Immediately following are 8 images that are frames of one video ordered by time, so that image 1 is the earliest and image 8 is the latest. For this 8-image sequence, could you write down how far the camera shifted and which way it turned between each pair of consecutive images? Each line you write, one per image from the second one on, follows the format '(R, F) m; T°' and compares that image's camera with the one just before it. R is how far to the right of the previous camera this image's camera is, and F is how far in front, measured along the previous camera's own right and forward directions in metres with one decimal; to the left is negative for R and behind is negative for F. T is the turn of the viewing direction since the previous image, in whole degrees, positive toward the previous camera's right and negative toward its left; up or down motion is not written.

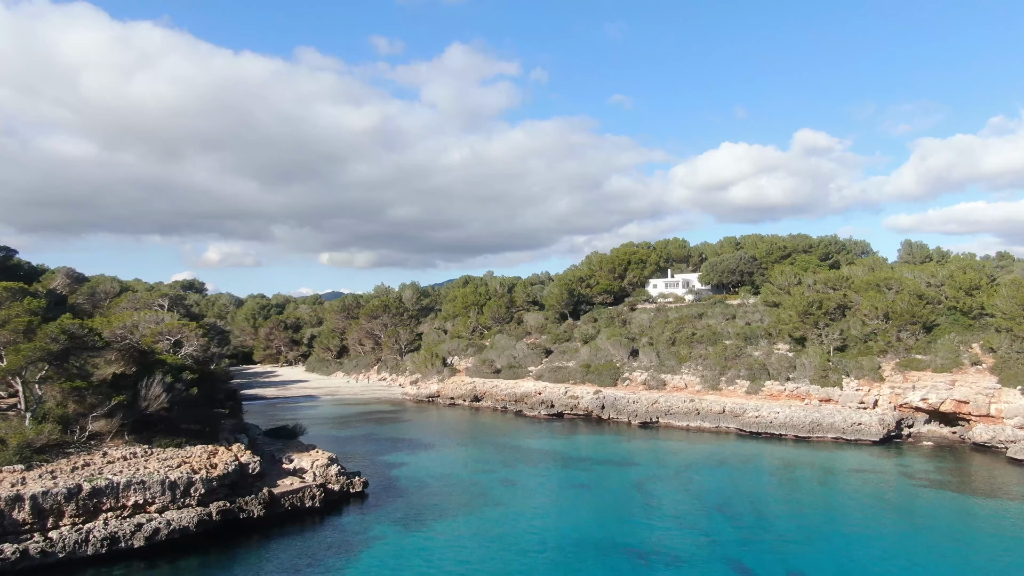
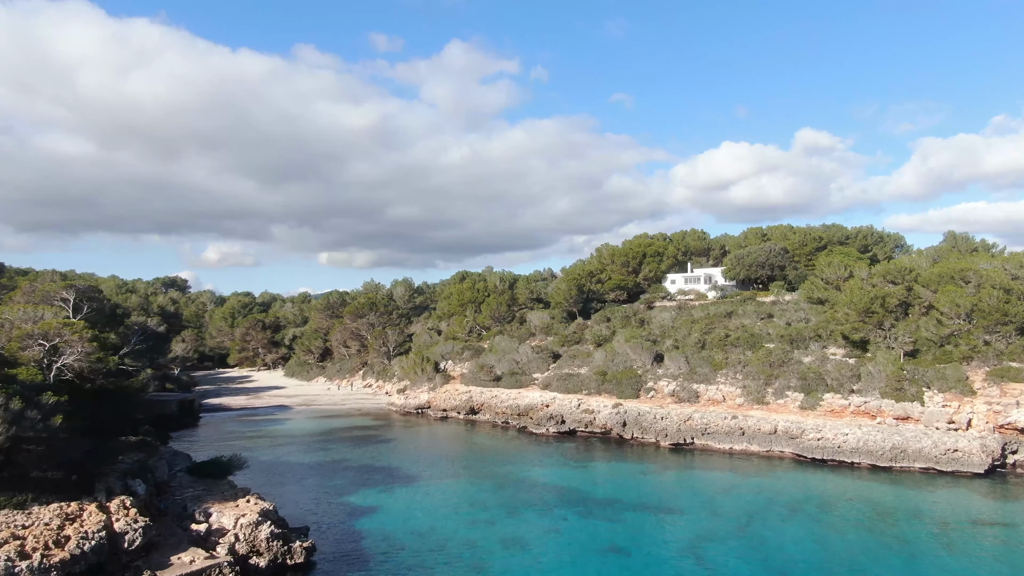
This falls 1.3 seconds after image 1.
(-0.2, +7.7) m; 0°
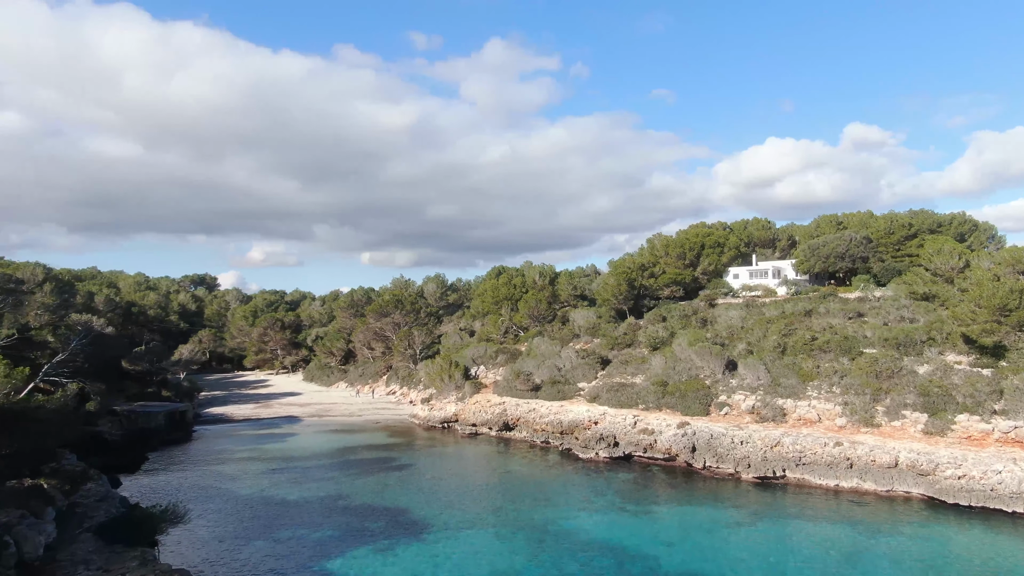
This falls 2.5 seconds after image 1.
(0.0, +7.2) m; -3°
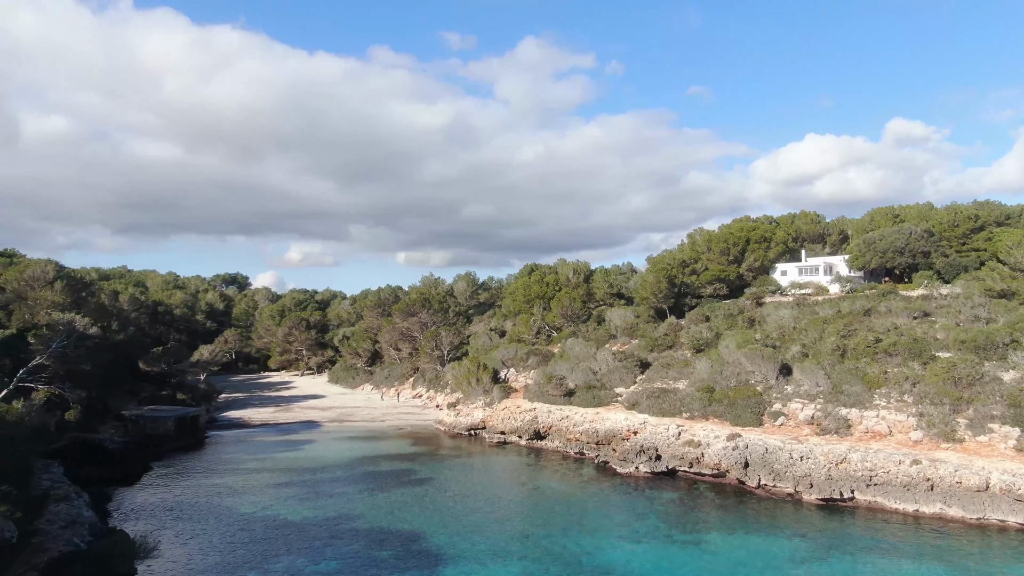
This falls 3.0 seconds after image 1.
(+0.2, +3.0) m; -3°
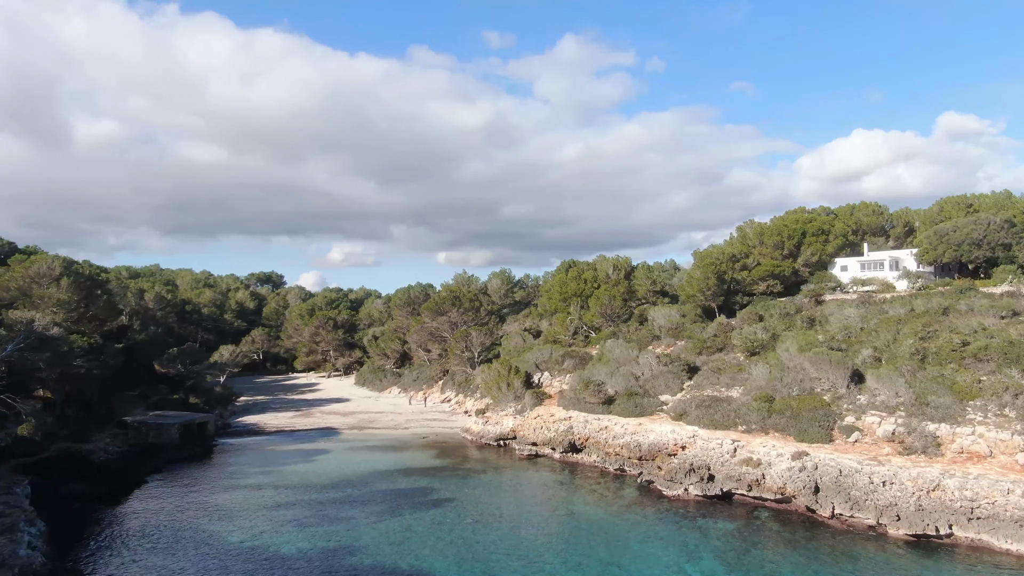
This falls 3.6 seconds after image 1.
(+0.3, +3.6) m; -3°
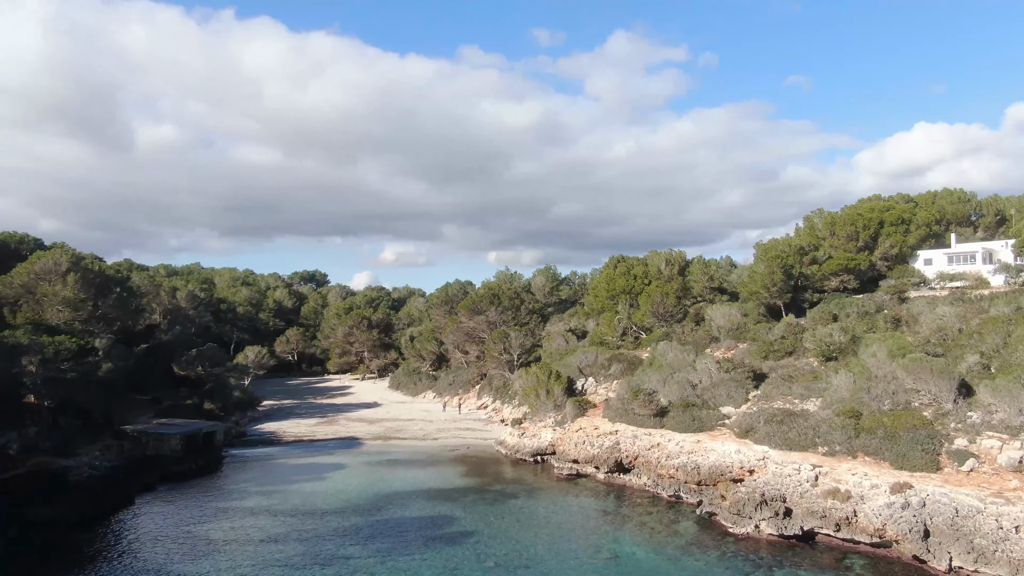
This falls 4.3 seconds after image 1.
(+0.5, +4.2) m; -4°
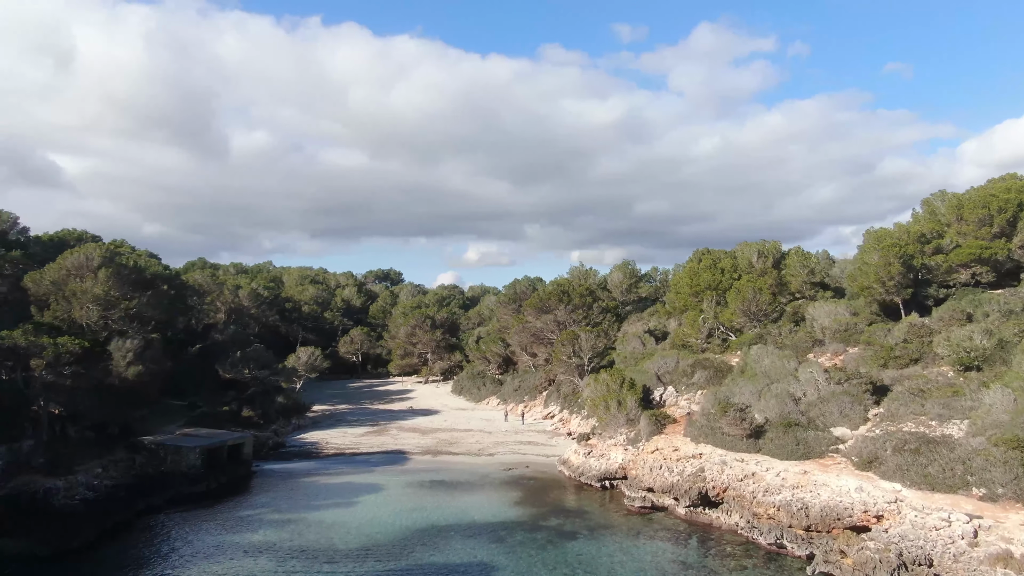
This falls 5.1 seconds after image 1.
(+0.7, +4.8) m; -6°
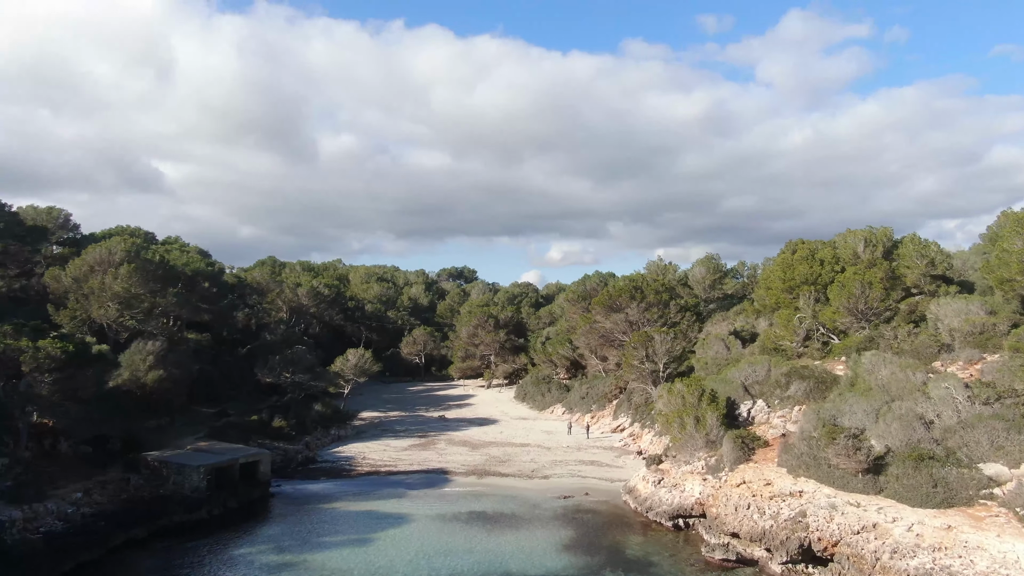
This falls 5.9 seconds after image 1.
(+0.9, +4.7) m; -6°
